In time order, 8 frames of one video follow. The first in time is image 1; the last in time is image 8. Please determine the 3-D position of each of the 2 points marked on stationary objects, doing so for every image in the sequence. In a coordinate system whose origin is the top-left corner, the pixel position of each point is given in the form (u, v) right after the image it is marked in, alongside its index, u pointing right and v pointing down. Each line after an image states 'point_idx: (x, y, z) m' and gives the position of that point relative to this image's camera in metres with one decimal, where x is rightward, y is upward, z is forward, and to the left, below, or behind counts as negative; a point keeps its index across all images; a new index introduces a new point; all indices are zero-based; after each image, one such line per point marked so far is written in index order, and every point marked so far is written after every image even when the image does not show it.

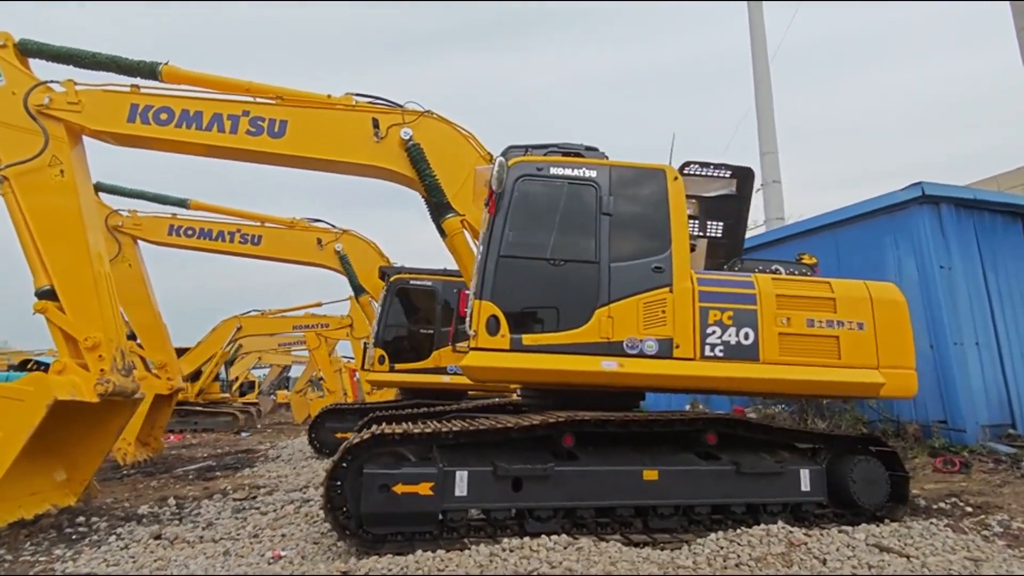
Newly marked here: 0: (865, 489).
0: (+3.0, -1.7, +4.5) m
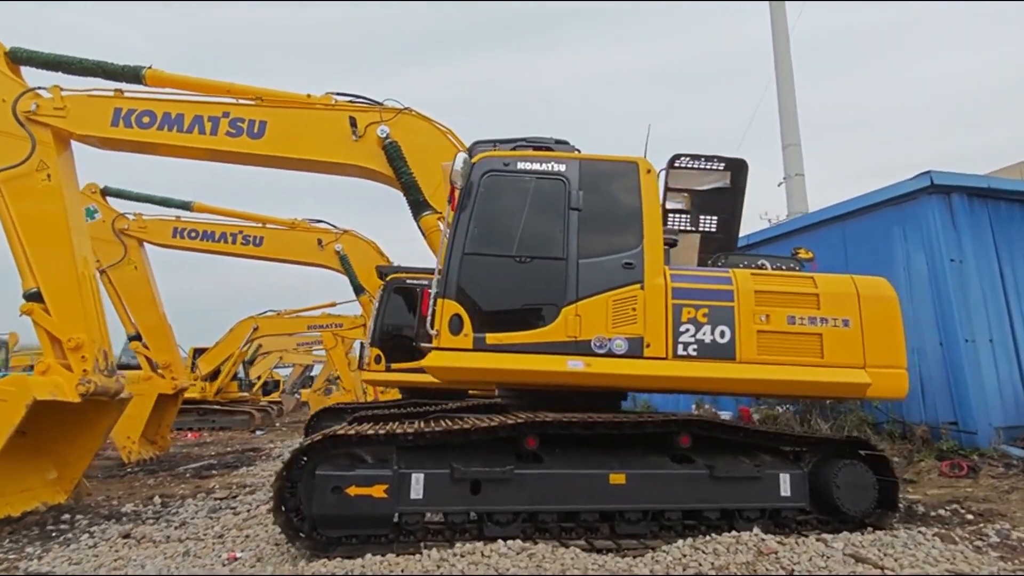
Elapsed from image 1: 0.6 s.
0: (+2.7, -1.7, +4.2) m
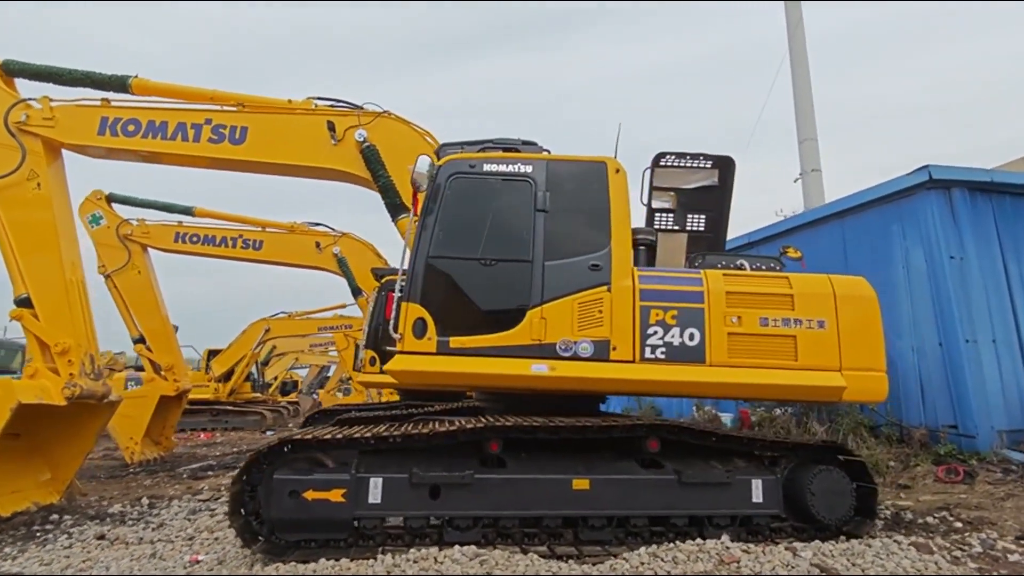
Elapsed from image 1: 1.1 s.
0: (+2.4, -1.7, +4.1) m
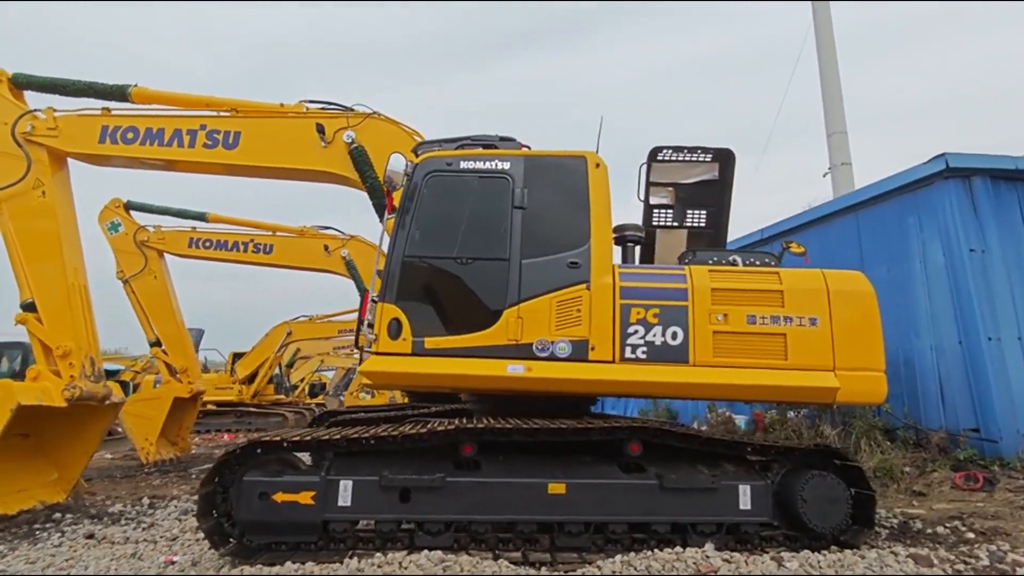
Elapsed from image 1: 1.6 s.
0: (+2.2, -1.6, +3.9) m
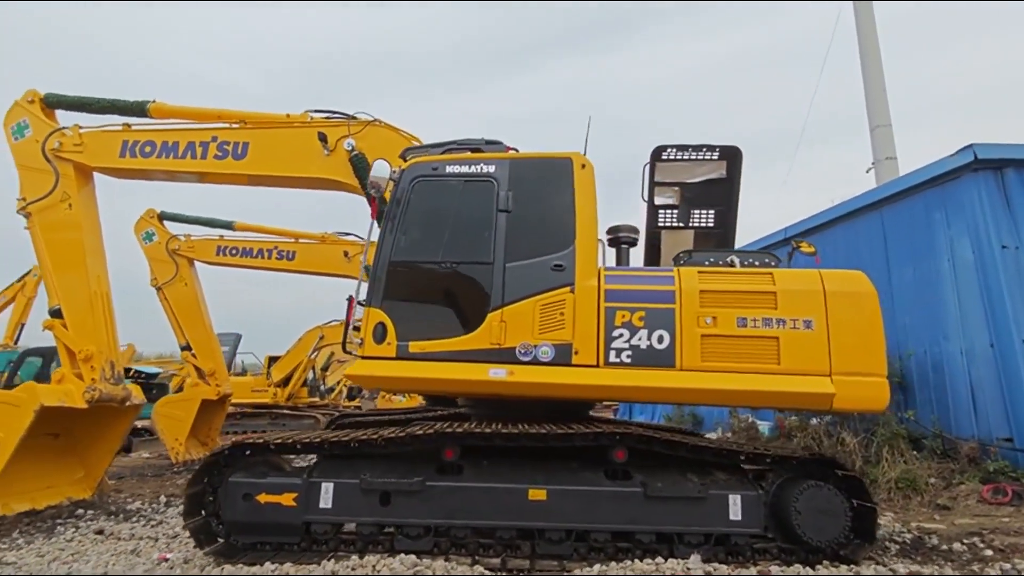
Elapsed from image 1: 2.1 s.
0: (+2.1, -1.6, +3.7) m
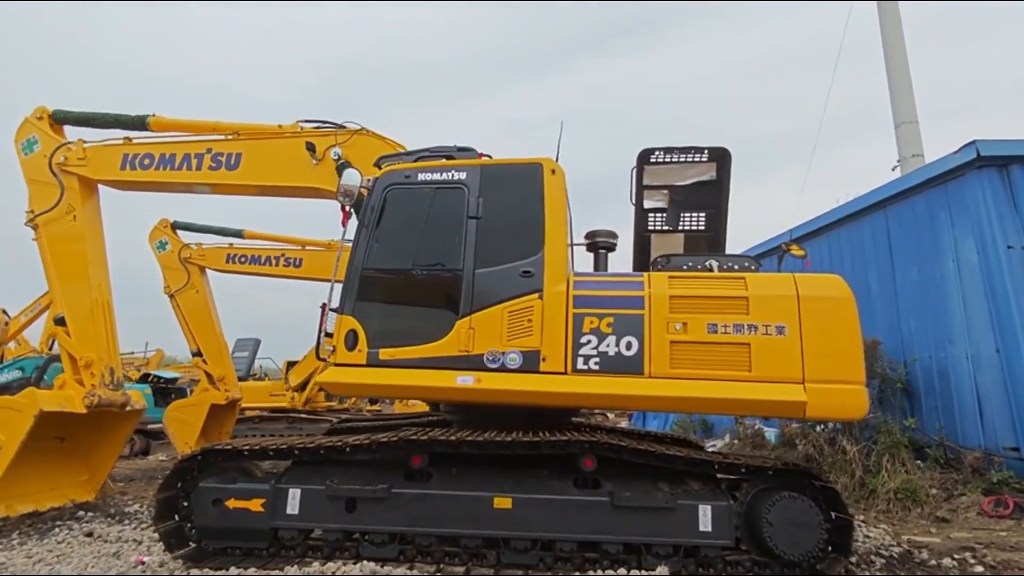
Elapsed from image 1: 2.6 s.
0: (+1.8, -1.7, +3.6) m
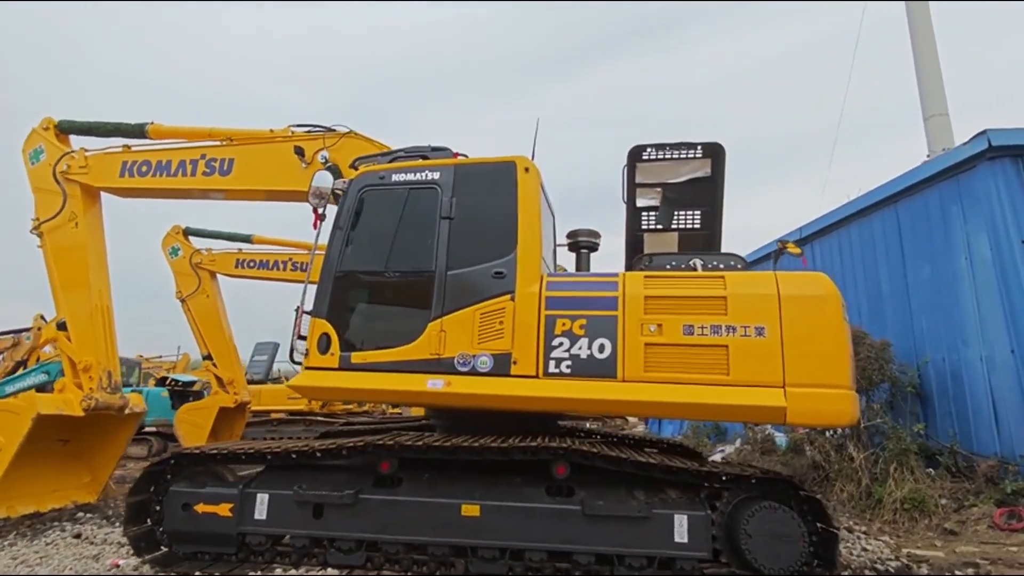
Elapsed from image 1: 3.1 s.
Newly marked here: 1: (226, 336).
0: (+1.6, -1.7, +3.4) m
1: (-5.8, -1.0, +10.7) m
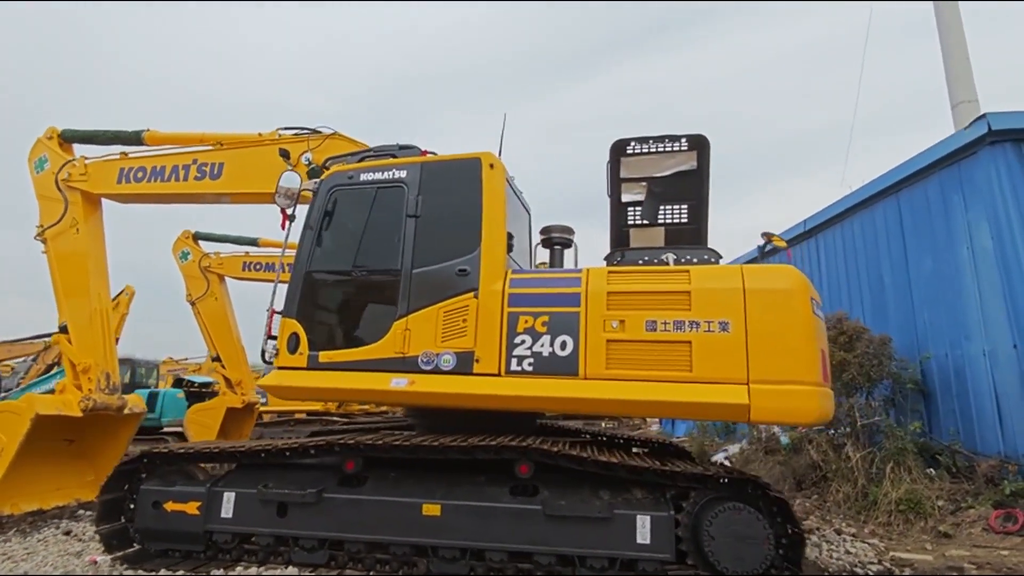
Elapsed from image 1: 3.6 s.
0: (+1.4, -1.6, +3.3) m
1: (-5.7, -1.0, +11.0) m
